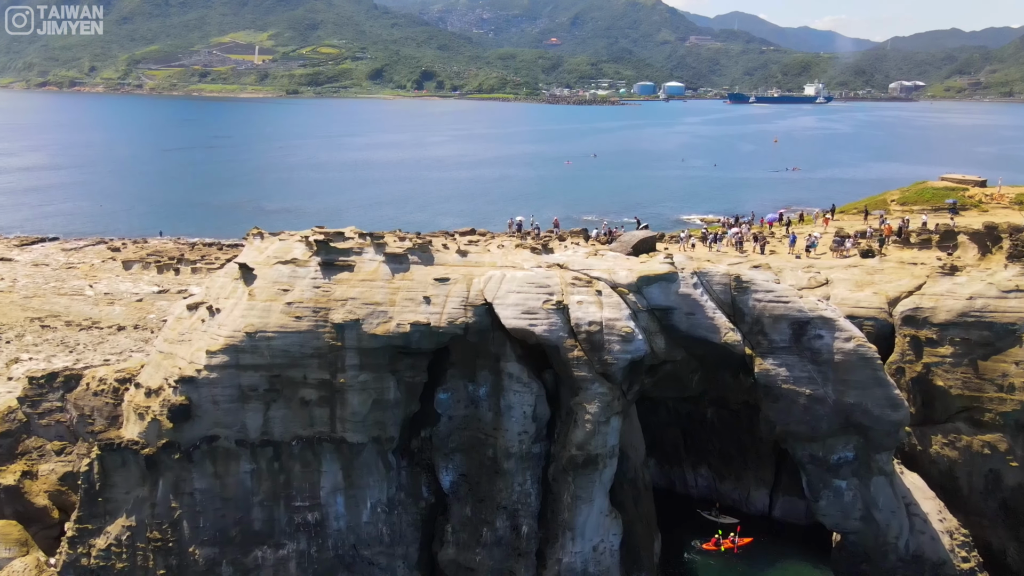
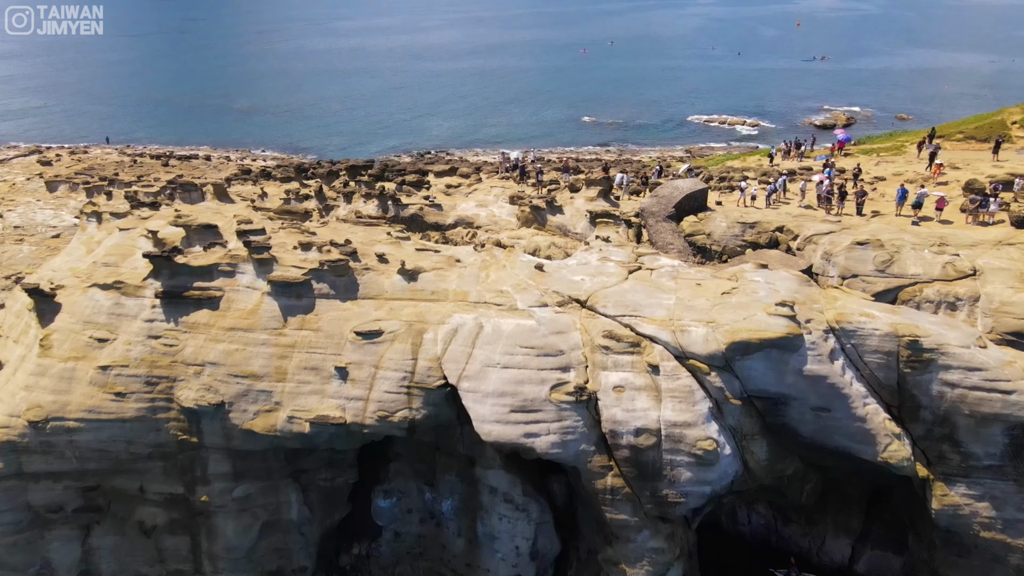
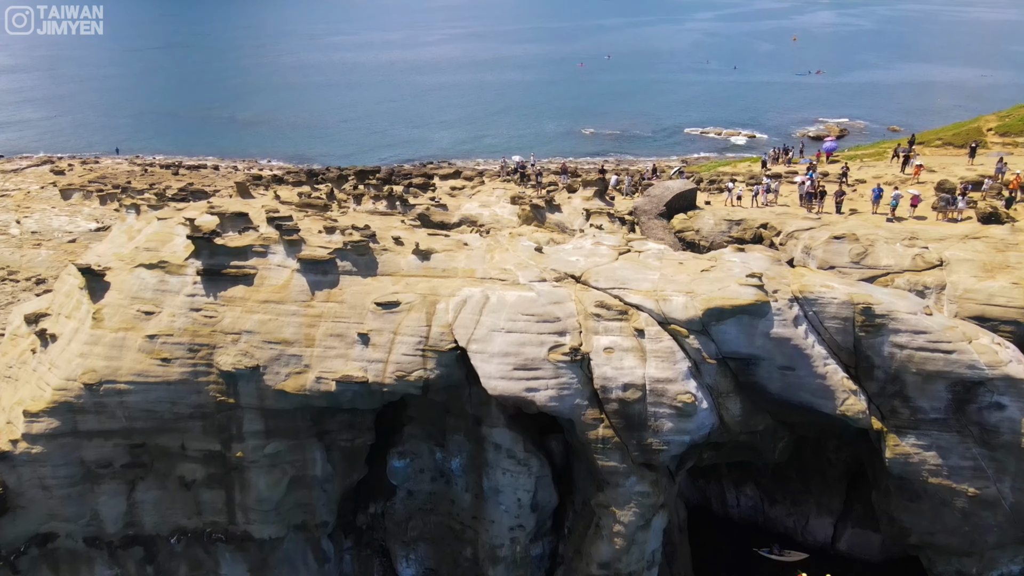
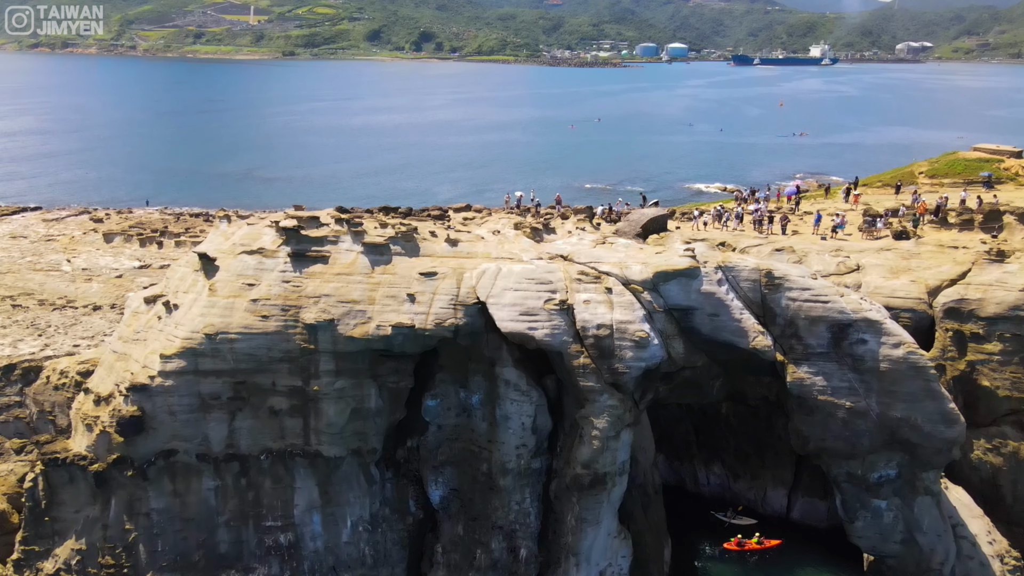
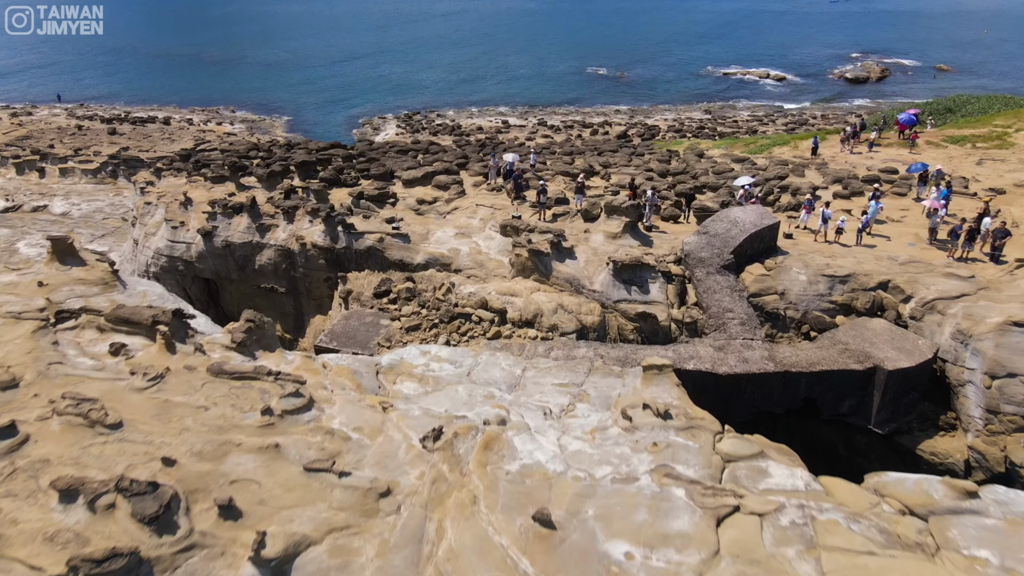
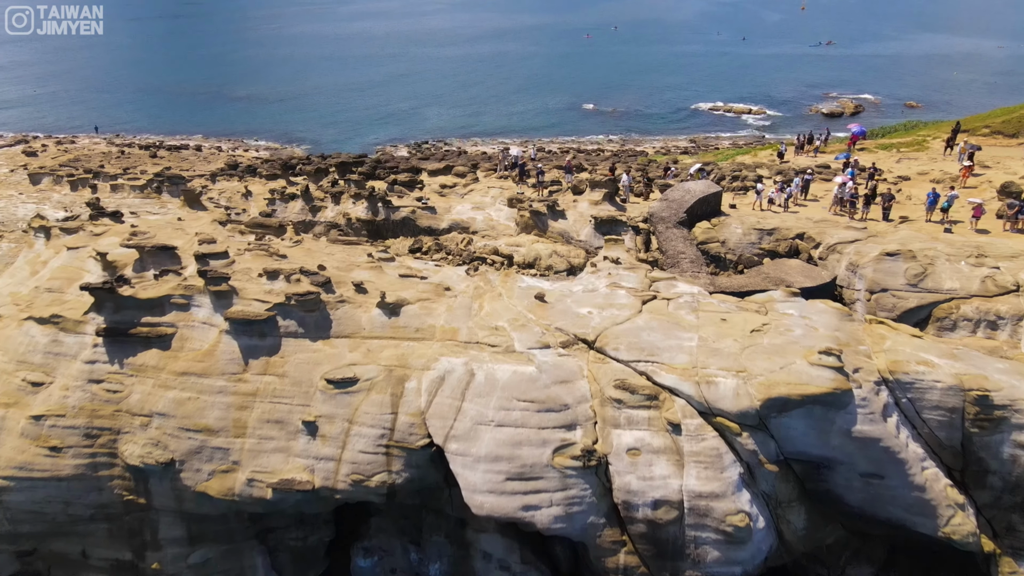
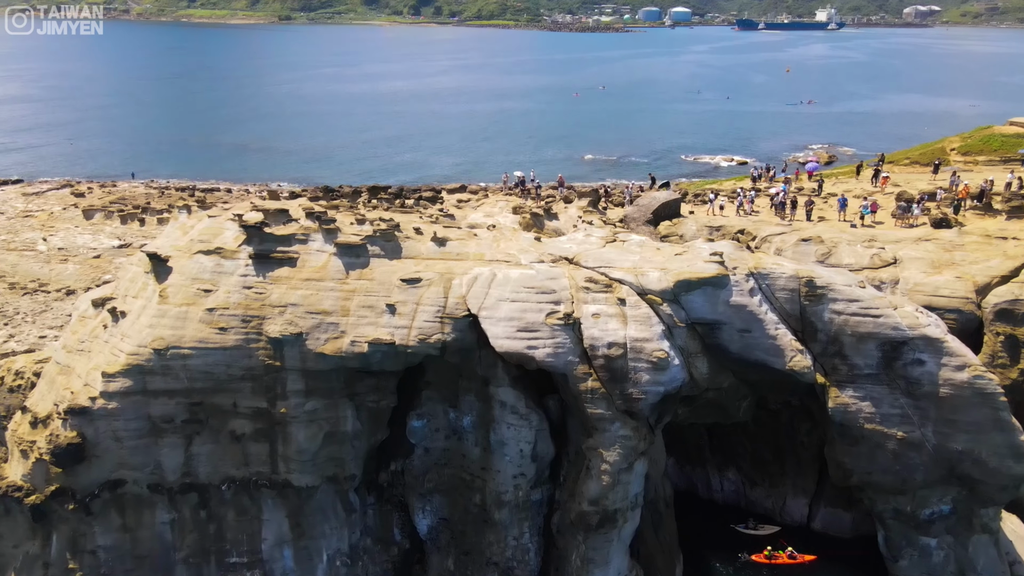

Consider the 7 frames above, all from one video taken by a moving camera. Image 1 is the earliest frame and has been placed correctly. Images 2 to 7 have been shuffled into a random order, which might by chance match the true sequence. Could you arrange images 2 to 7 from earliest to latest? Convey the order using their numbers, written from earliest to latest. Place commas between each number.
4, 7, 3, 2, 6, 5
